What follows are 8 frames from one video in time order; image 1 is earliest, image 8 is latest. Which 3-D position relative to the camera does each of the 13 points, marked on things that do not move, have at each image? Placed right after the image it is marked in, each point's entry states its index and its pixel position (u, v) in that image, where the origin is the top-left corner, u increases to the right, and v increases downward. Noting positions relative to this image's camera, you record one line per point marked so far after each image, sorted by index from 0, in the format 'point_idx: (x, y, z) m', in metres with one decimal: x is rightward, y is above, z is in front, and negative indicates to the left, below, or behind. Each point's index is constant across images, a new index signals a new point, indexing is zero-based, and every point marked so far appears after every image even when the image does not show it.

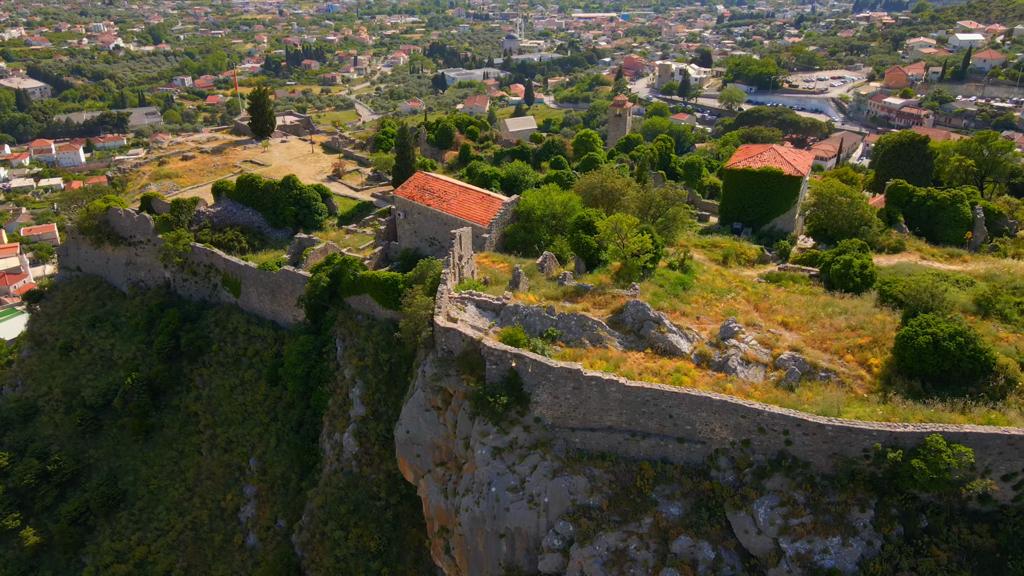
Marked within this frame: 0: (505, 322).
0: (-0.1, -0.7, +13.4) m
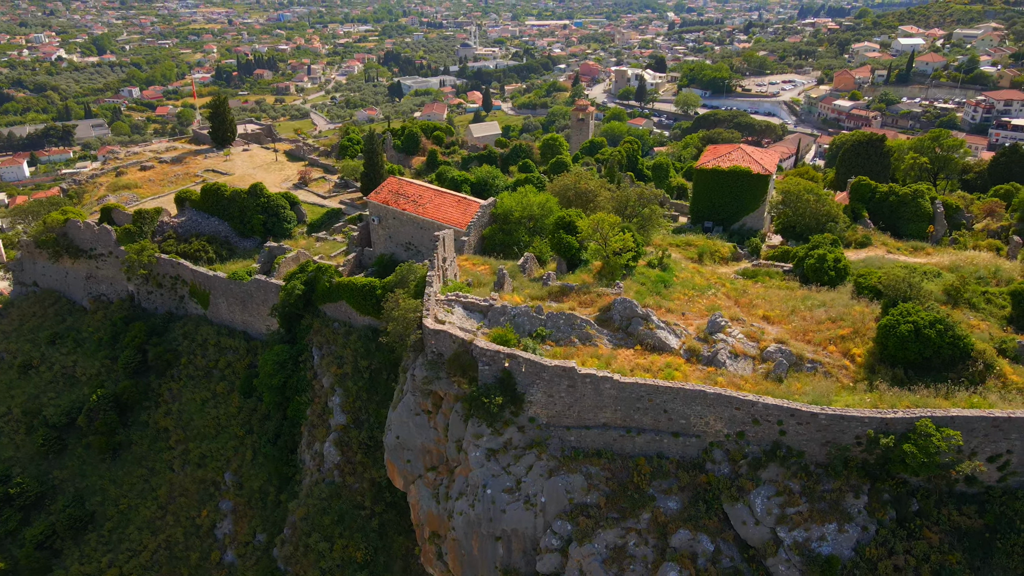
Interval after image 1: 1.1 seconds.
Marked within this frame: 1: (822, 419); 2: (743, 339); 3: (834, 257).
0: (-0.4, -0.7, +13.3) m
1: (+5.0, -2.1, +10.3) m
2: (+4.8, -1.1, +13.3) m
3: (+10.0, +0.9, +20.1) m
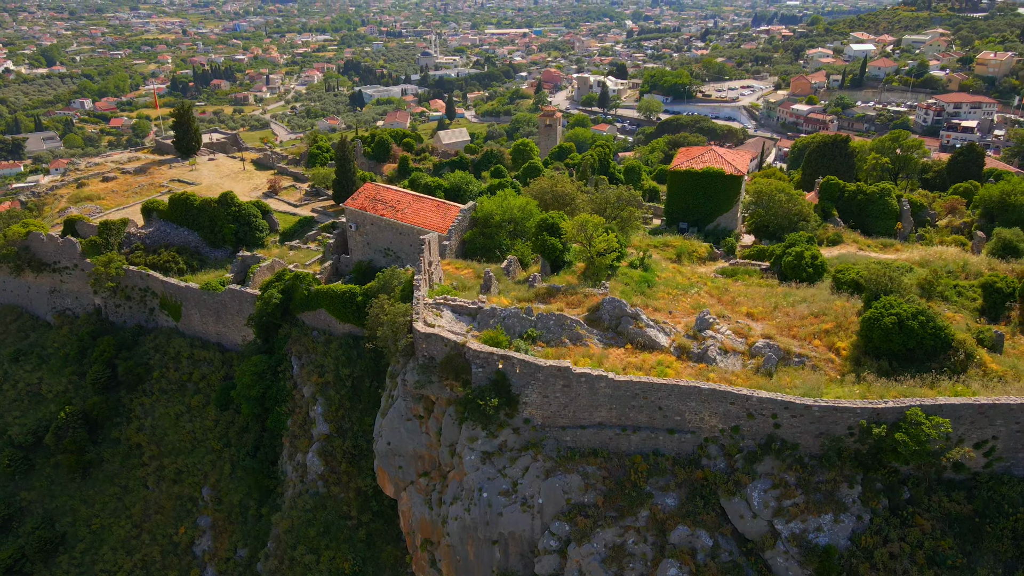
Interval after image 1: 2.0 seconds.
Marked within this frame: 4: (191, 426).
0: (-0.6, -0.8, +13.2) m
1: (+4.9, -2.0, +10.4) m
2: (+4.6, -1.0, +13.5) m
3: (+9.4, +1.0, +20.4) m
4: (-10.0, -4.3, +19.9) m
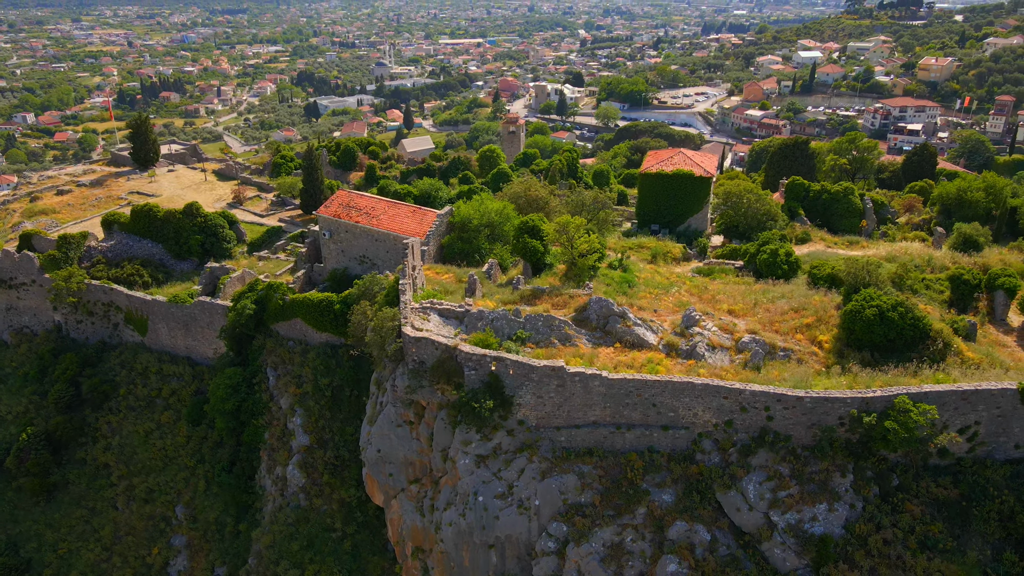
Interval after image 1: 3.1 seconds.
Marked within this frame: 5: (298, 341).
0: (-0.8, -0.8, +13.1) m
1: (+4.8, -1.9, +10.6) m
2: (+4.4, -0.9, +13.6) m
3: (+8.8, +1.1, +20.8) m
4: (-10.5, -4.6, +19.2) m
5: (-6.4, -1.6, +19.1) m
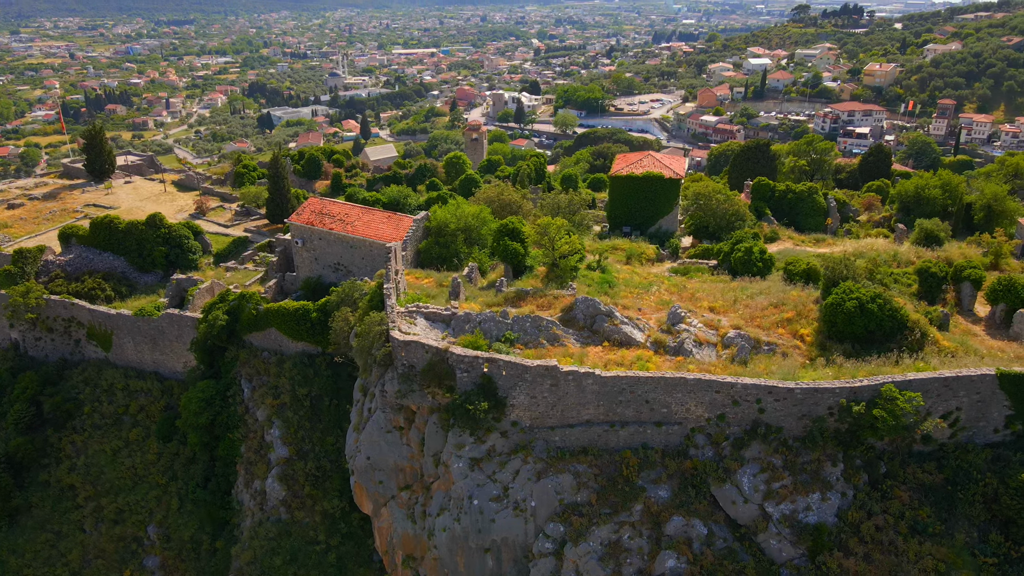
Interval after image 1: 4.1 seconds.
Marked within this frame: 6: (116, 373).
0: (-1.1, -0.9, +13.0) m
1: (+4.7, -1.7, +10.7) m
2: (+4.1, -0.9, +13.7) m
3: (+8.1, +1.2, +21.2) m
4: (-10.9, -5.0, +18.6) m
5: (-6.9, -1.8, +18.6) m
6: (-12.2, -2.6, +20.1) m
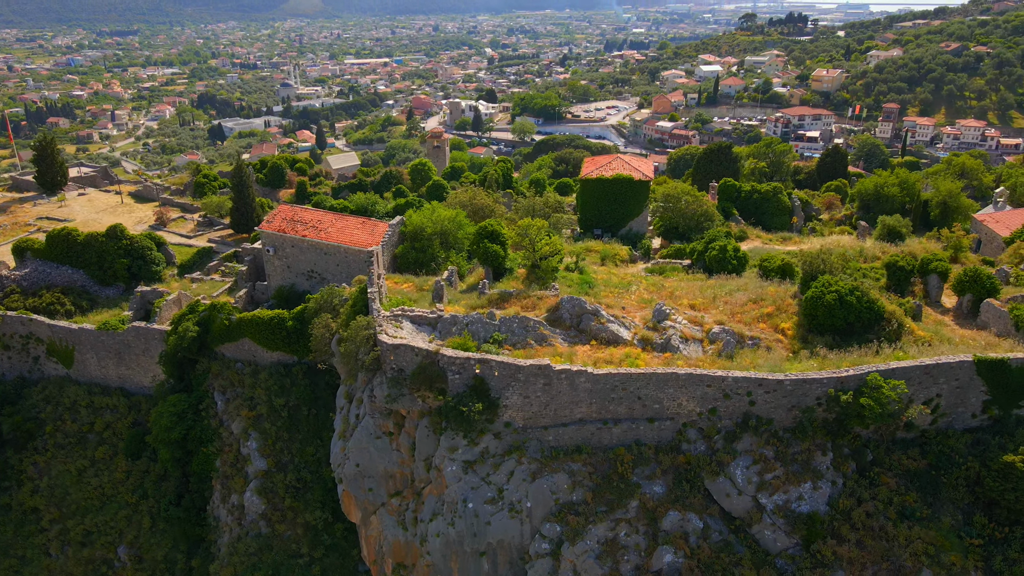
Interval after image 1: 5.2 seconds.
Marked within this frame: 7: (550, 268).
0: (-1.3, -0.9, +12.8) m
1: (+4.6, -1.6, +10.9) m
2: (+3.8, -0.8, +13.9) m
3: (+7.4, +1.3, +21.5) m
4: (-11.3, -5.3, +17.9) m
5: (-7.4, -2.1, +18.2) m
6: (-12.7, -3.0, +19.4) m
7: (+1.1, +0.6, +18.0) m
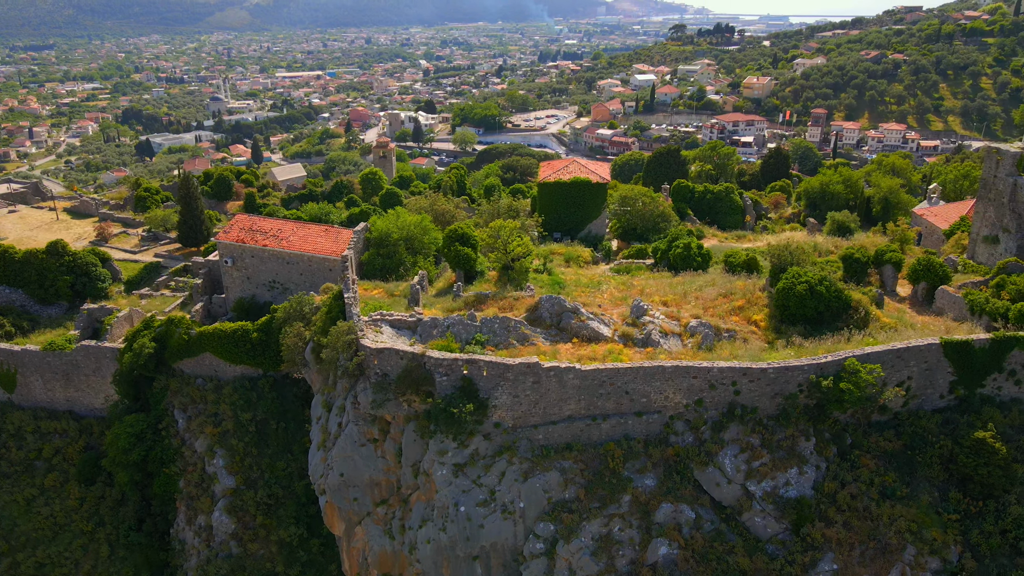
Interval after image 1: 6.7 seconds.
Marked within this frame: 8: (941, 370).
0: (-1.7, -1.0, +12.6) m
1: (+4.4, -1.5, +11.1) m
2: (+3.4, -0.7, +14.1) m
3: (+6.3, +1.4, +22.0) m
4: (-11.9, -5.7, +17.0) m
5: (-8.1, -2.4, +17.6) m
6: (-13.5, -3.5, +18.3) m
7: (+0.3, +0.5, +17.9) m
8: (+7.8, -1.5, +11.7) m
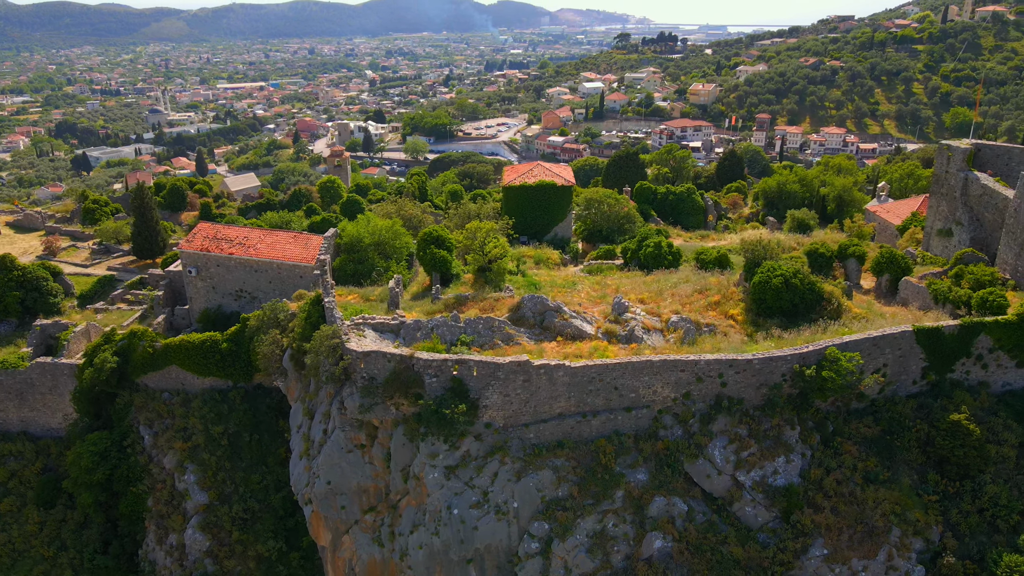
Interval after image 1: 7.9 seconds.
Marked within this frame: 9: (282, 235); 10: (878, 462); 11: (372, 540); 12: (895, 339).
0: (-1.9, -1.0, +12.5) m
1: (+4.2, -1.3, +11.3) m
2: (+3.0, -0.6, +14.2) m
3: (+5.4, +1.5, +22.3) m
4: (-12.3, -6.1, +16.2) m
5: (-8.6, -2.6, +17.0) m
6: (-14.0, -3.9, +17.5) m
7: (-0.3, +0.5, +17.9) m
8: (+7.6, -1.3, +12.1) m
9: (-6.9, +1.7, +20.1) m
10: (+6.4, -3.0, +11.3) m
11: (-2.4, -4.5, +11.5) m
12: (+7.1, -0.9, +12.0) m
